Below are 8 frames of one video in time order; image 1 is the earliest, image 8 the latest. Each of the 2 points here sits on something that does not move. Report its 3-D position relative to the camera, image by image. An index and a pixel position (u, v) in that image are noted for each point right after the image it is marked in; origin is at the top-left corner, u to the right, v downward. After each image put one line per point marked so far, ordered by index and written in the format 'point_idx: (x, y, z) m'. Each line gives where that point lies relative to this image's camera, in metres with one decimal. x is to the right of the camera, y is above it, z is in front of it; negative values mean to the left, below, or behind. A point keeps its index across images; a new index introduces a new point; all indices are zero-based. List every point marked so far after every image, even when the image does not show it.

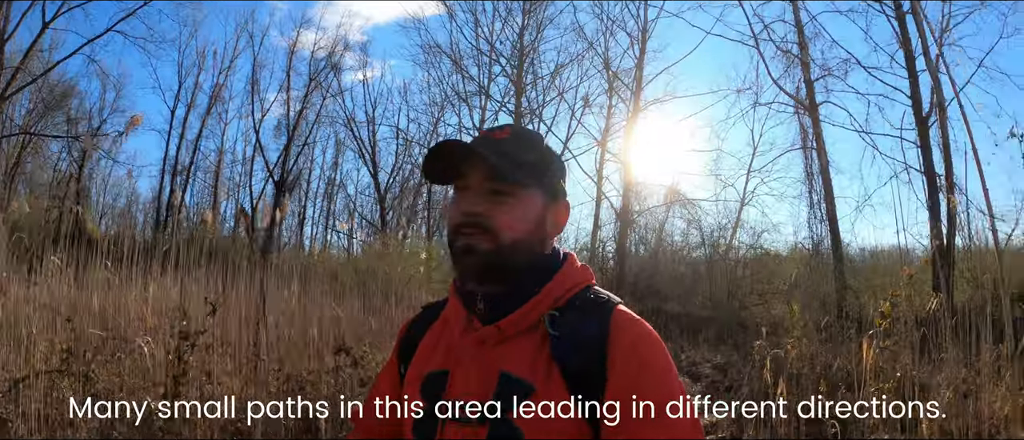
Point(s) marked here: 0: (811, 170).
0: (+8.2, +1.4, +18.2) m
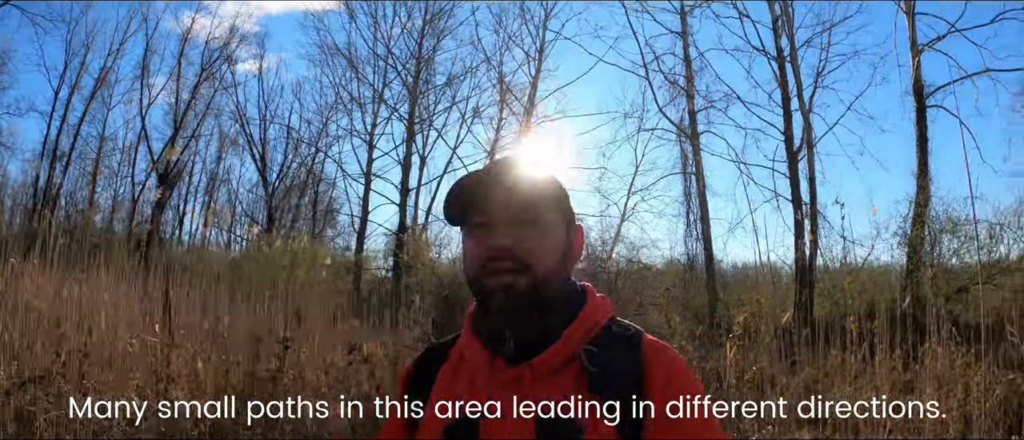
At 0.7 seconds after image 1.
0: (+5.2, +0.8, +19.7) m
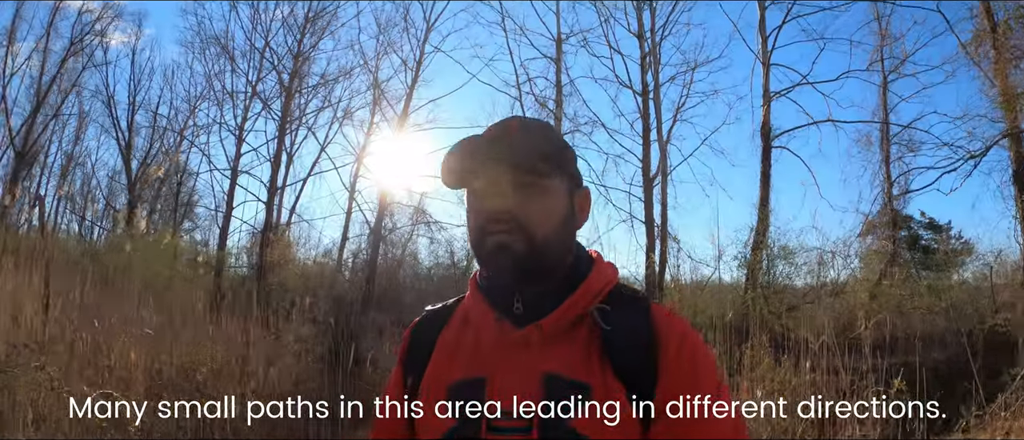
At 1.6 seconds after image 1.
0: (+1.4, +0.4, +20.6) m
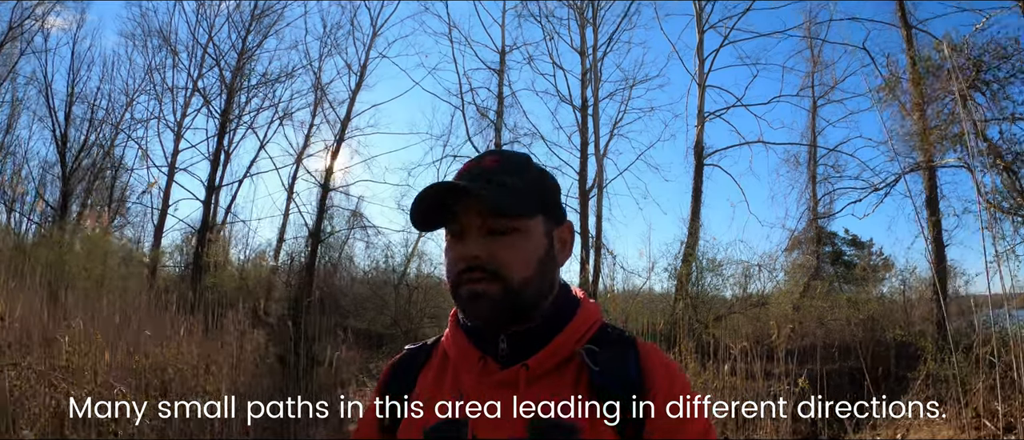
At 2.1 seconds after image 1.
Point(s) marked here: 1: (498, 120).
0: (+9.8, +1.9, +17.3) m
1: (-0.2, +1.3, +9.5) m
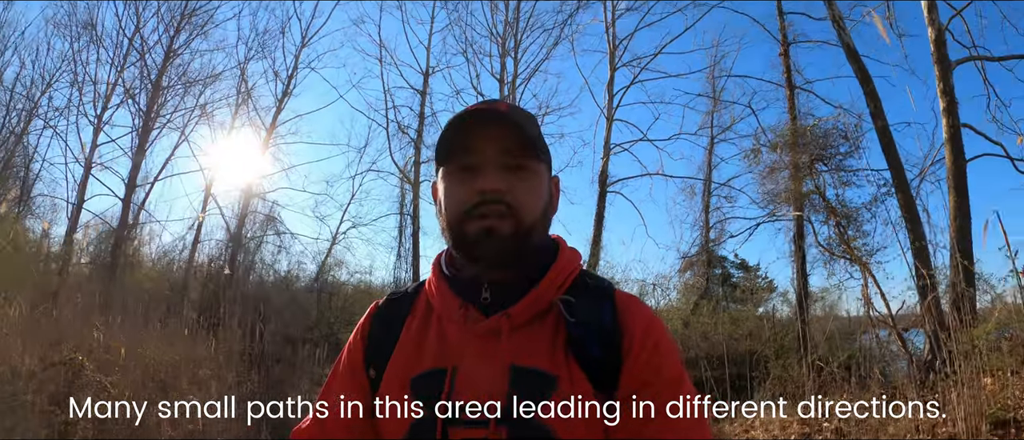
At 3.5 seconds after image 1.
0: (+7.6, +1.2, +18.5) m
1: (-1.3, +1.1, +9.6) m
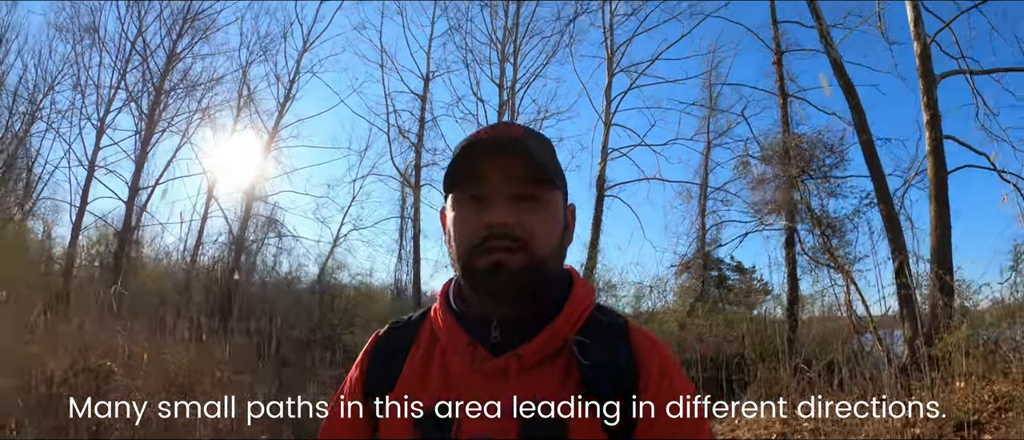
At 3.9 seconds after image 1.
0: (+7.6, +1.2, +18.6) m
1: (-1.4, +1.1, +9.6) m
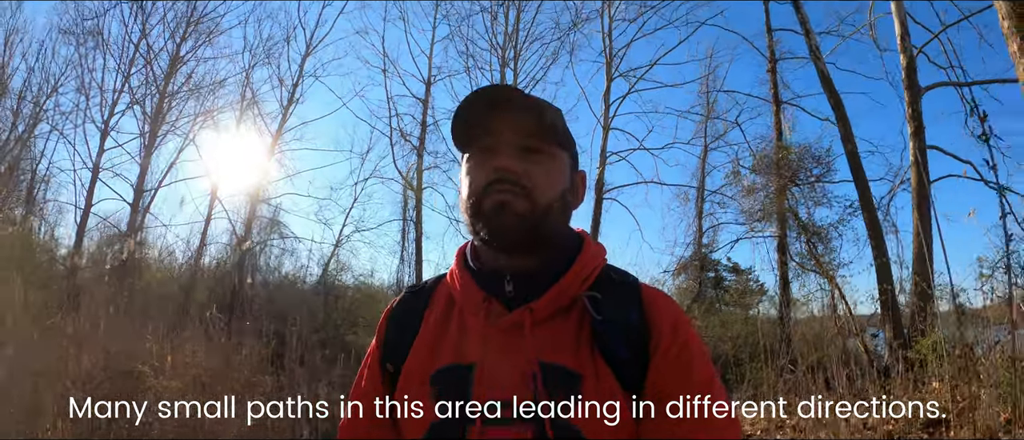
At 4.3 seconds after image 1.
0: (+7.6, +1.2, +18.6) m
1: (-1.4, +1.1, +9.6) m
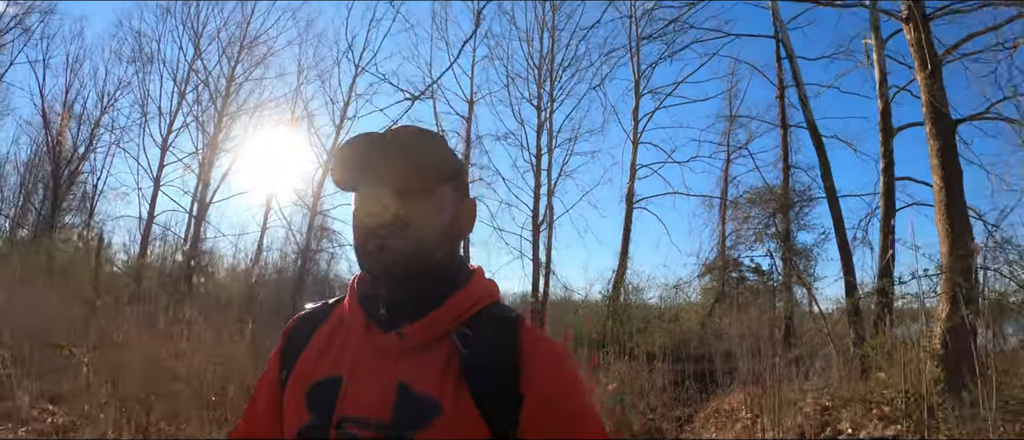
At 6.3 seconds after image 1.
0: (+9.0, +1.0, +18.0) m
1: (-0.6, +1.0, +9.7) m
